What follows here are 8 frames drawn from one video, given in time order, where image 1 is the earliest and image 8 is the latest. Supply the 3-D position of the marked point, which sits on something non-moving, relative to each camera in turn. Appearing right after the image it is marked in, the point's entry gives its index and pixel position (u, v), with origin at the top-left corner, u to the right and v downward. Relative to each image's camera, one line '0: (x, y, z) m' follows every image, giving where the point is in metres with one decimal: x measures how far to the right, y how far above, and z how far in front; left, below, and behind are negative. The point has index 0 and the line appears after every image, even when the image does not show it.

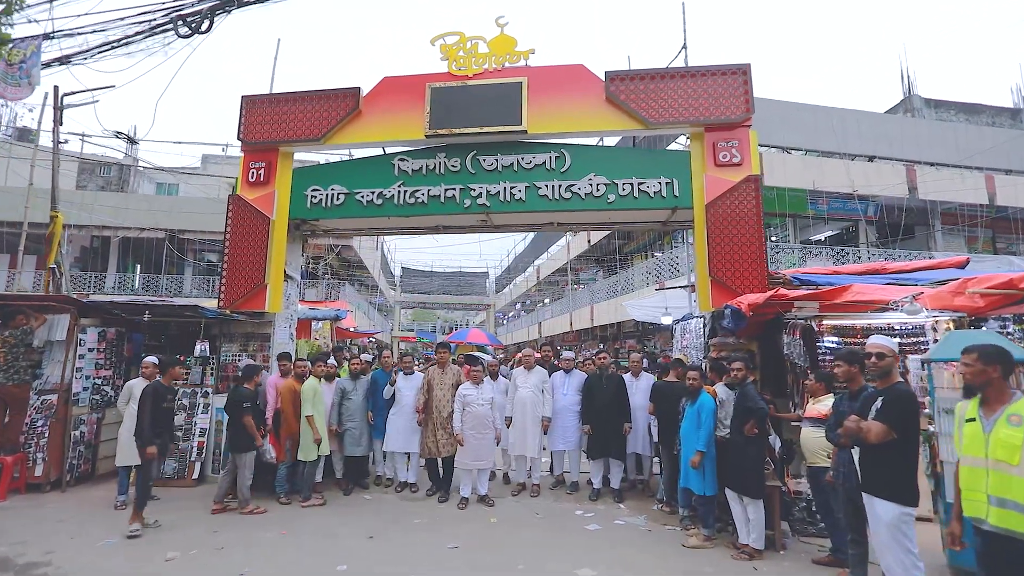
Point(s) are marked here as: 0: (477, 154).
0: (-0.6, +2.2, +8.1) m
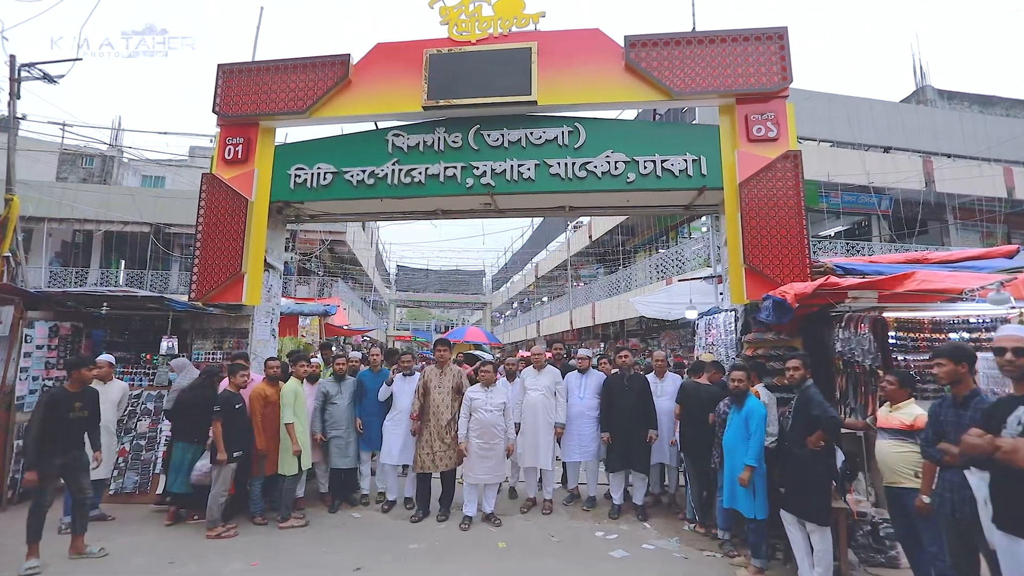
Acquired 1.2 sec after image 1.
0: (-0.5, +2.3, +7.3) m
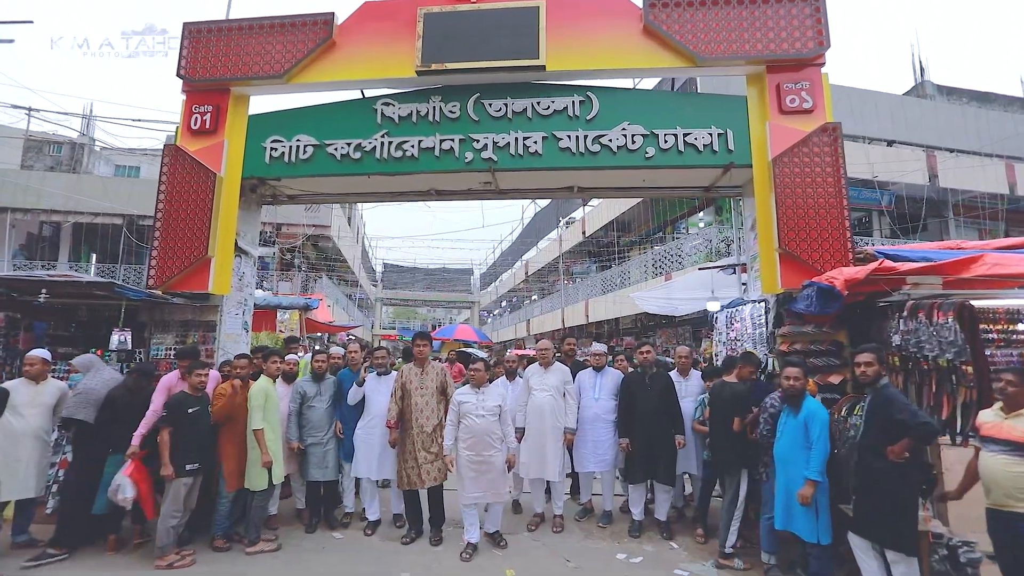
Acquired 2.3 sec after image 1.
0: (-0.4, +2.5, +6.5) m
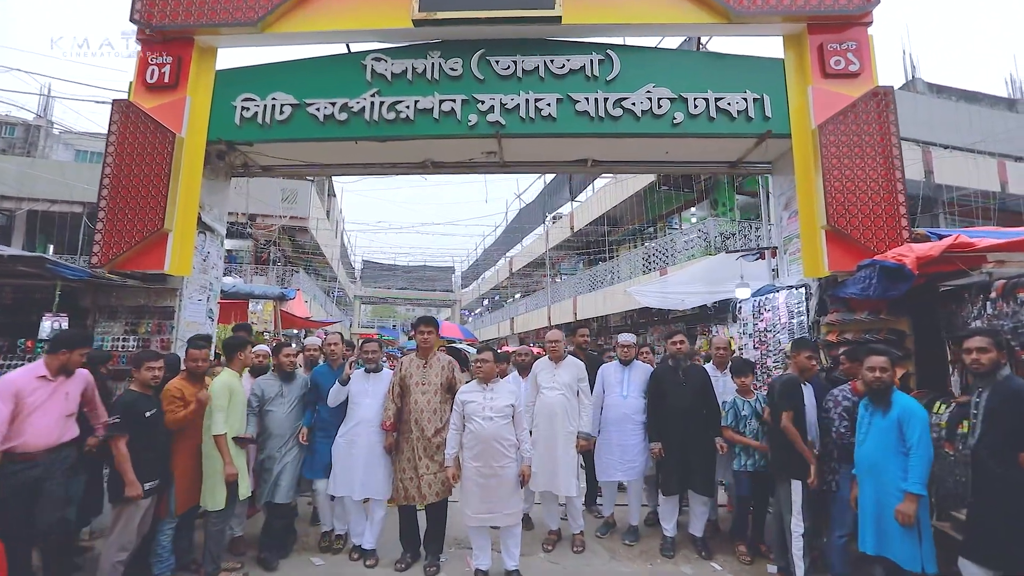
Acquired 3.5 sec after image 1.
0: (-0.3, +2.7, +5.7) m
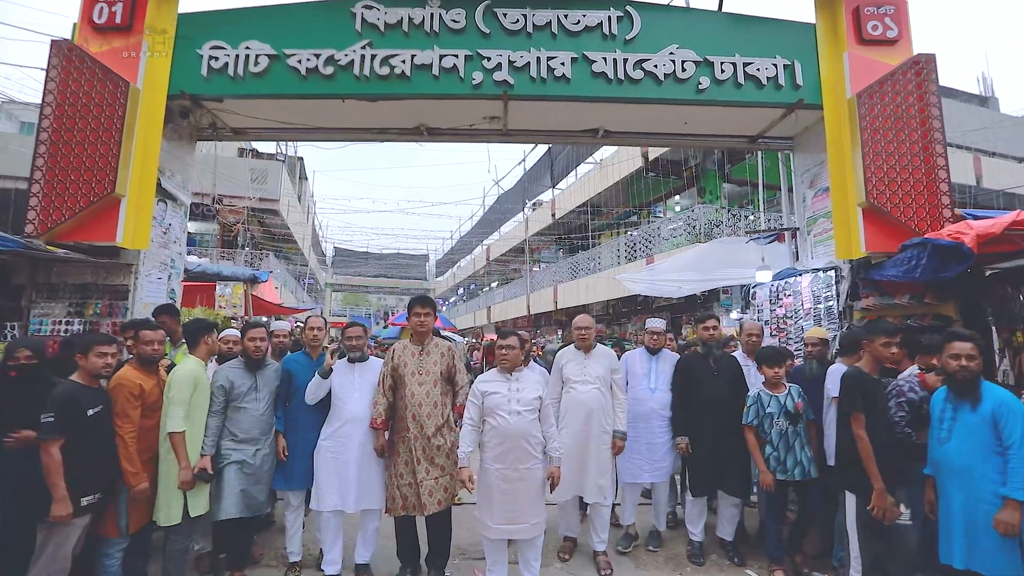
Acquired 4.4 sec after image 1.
0: (-0.2, +2.9, +5.1) m
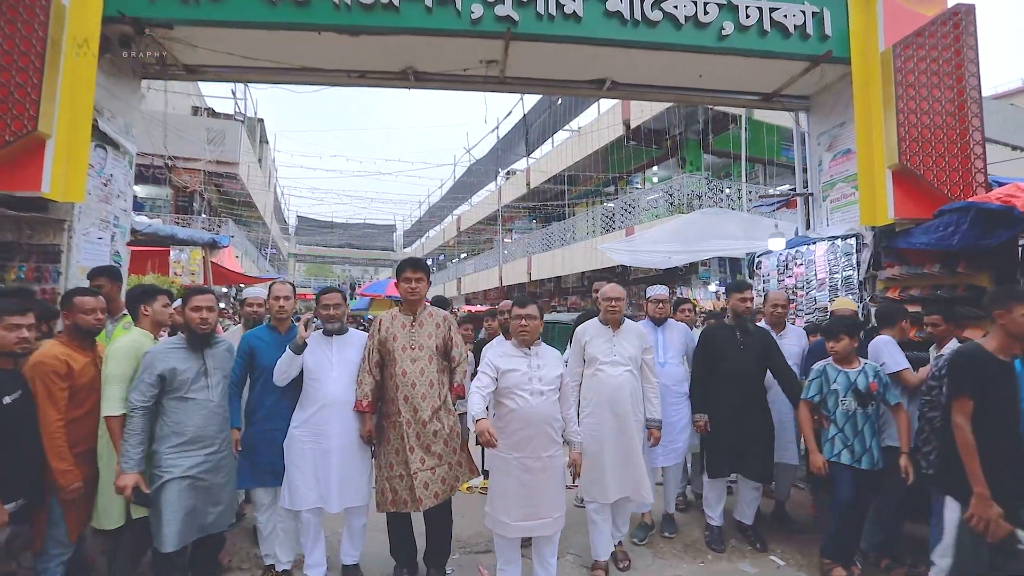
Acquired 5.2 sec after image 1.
0: (-0.2, +3.2, +4.4) m
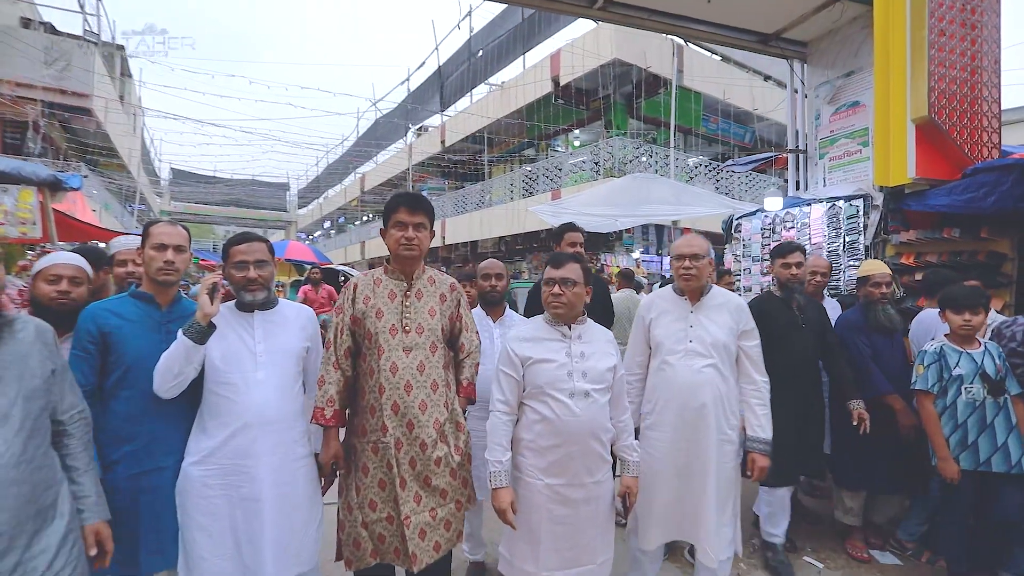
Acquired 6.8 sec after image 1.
0: (-0.2, +3.5, +3.2) m
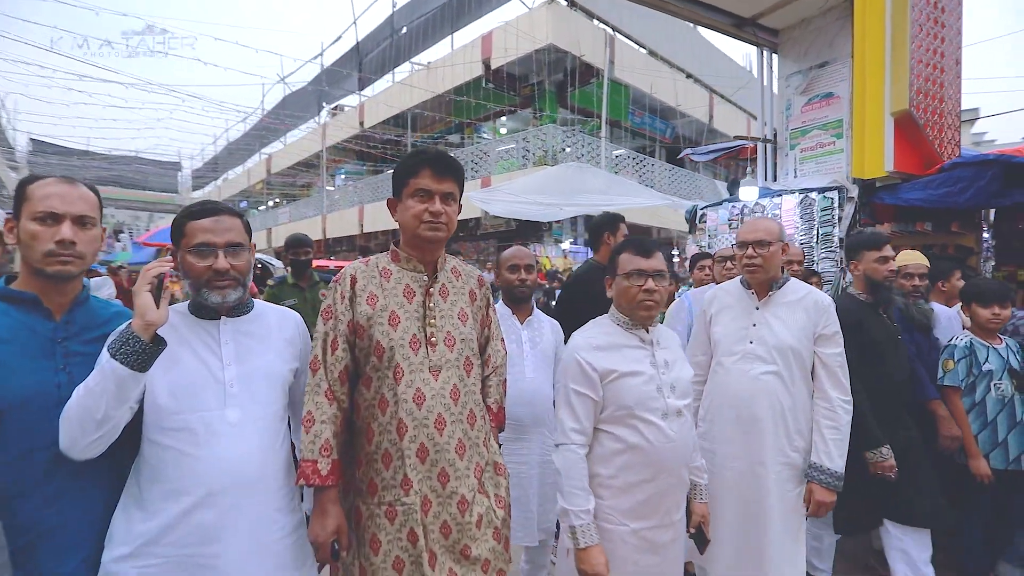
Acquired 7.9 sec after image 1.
0: (-0.2, +3.5, +2.6) m
